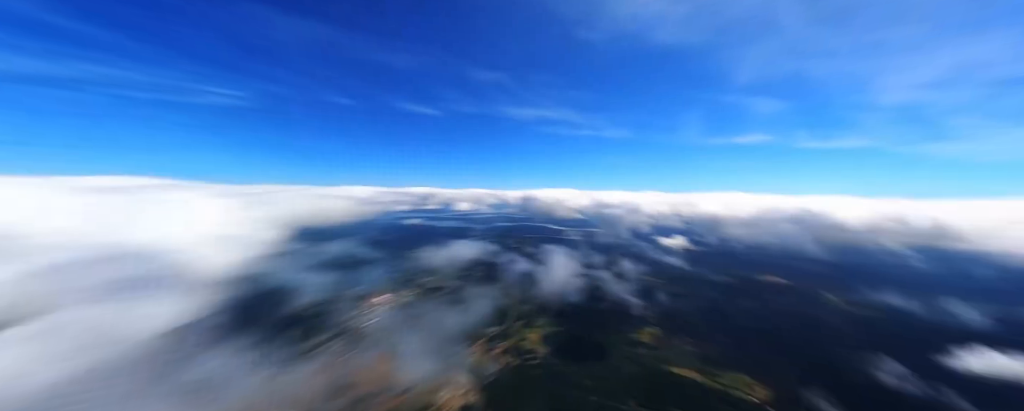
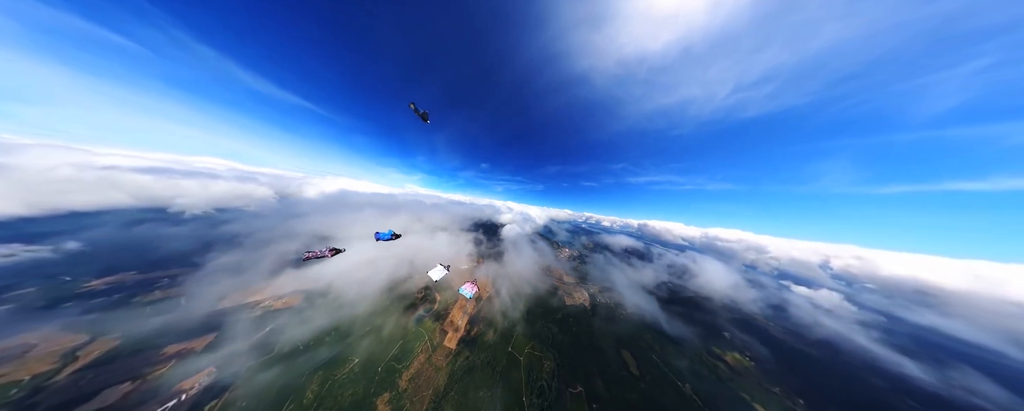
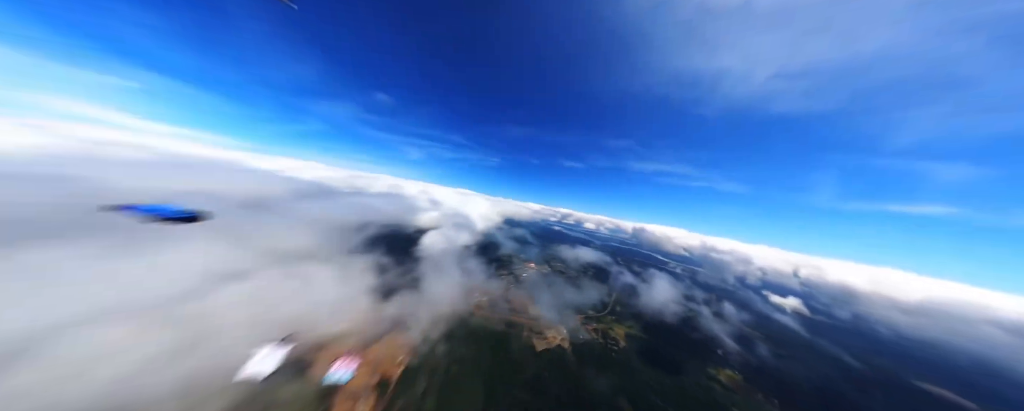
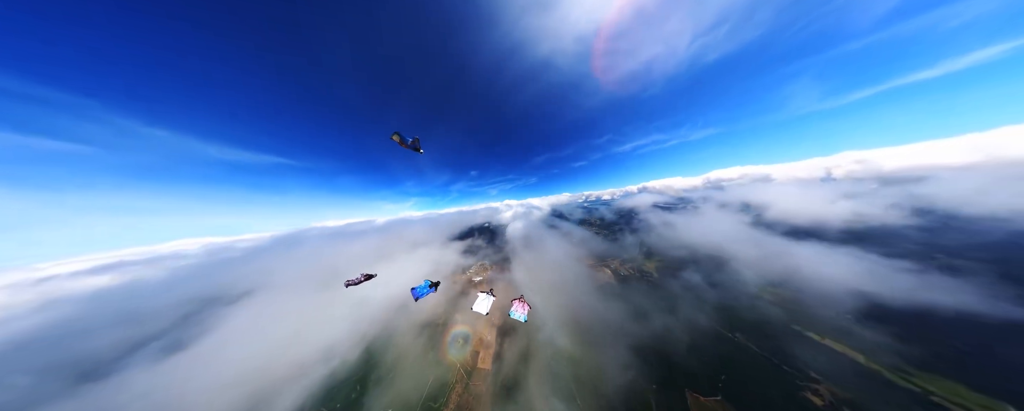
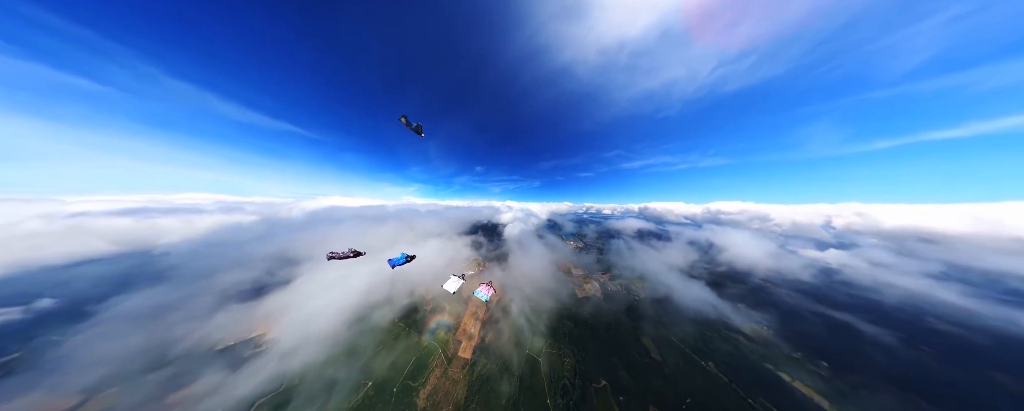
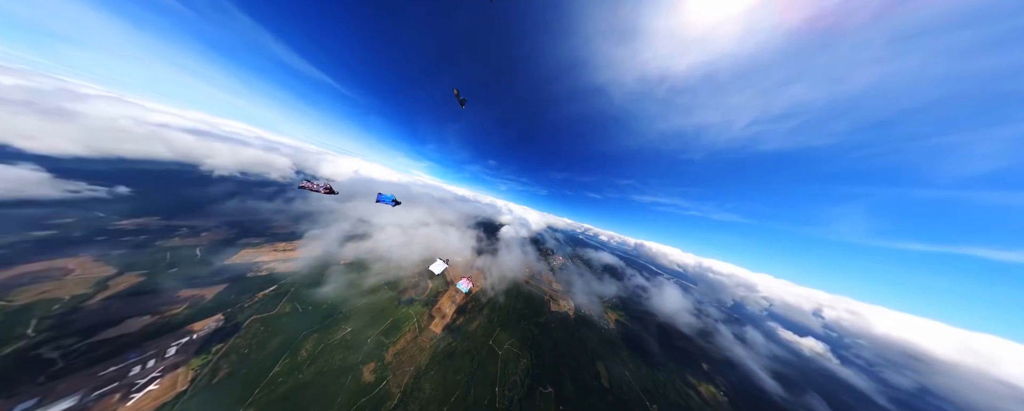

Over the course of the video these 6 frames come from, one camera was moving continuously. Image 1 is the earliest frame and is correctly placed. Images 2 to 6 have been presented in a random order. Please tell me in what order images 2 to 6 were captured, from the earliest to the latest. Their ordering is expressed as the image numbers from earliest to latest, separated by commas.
3, 6, 2, 5, 4
